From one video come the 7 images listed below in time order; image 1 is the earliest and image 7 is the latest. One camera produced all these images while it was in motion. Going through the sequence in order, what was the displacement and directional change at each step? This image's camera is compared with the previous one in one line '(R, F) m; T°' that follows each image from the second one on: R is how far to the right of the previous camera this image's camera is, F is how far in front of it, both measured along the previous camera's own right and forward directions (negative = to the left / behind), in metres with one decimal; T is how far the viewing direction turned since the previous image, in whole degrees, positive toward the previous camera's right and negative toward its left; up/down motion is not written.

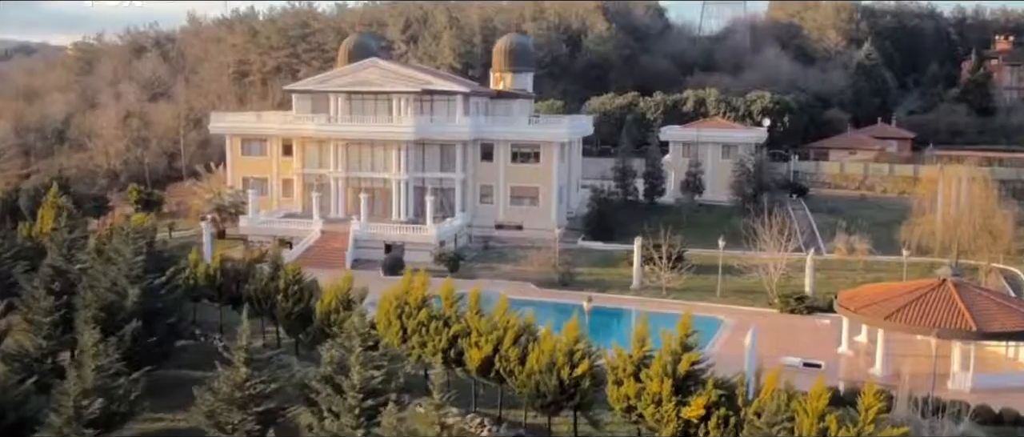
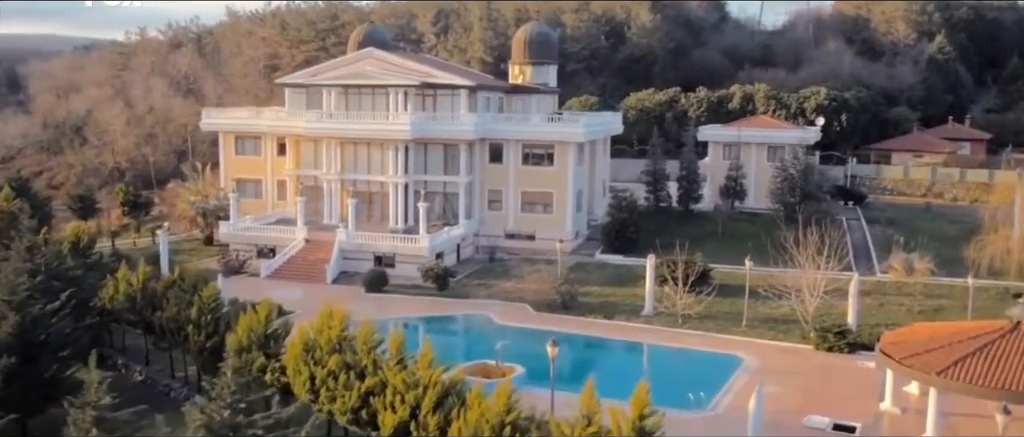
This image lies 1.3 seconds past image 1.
(+2.5, +5.0) m; -4°
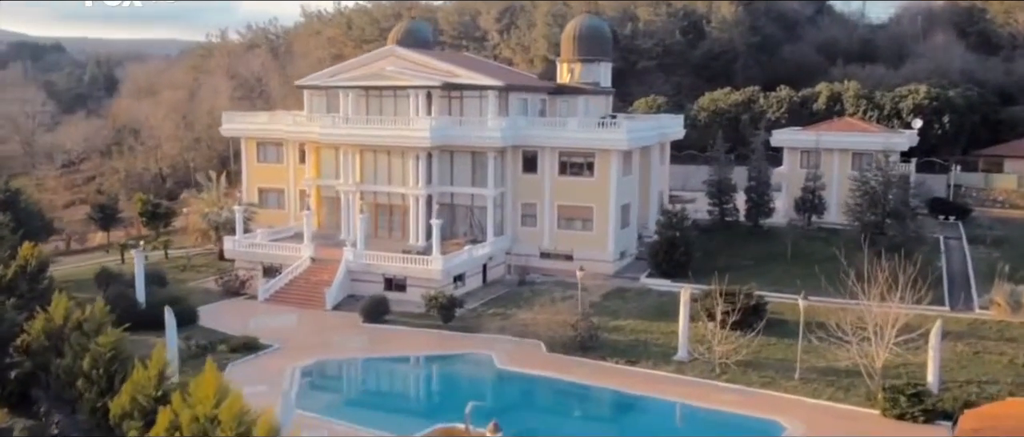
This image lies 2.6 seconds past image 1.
(+2.8, +4.9) m; -6°
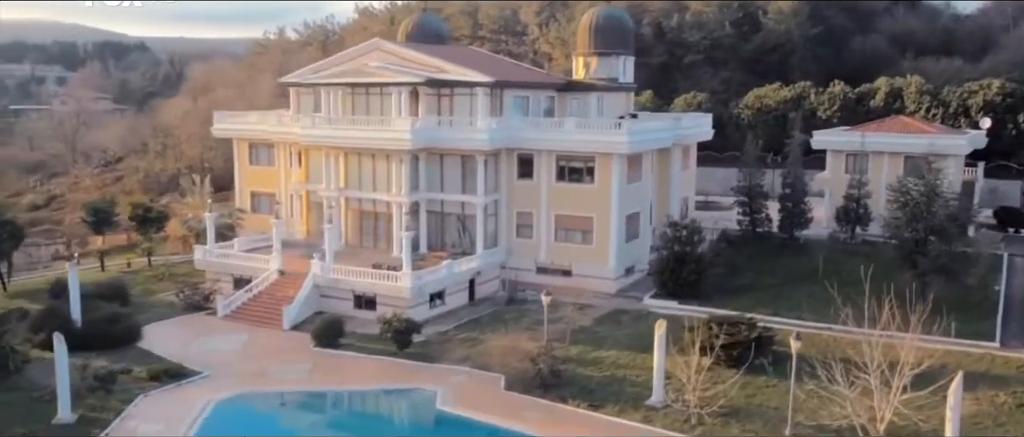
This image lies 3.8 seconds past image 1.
(+3.4, +3.8) m; -5°
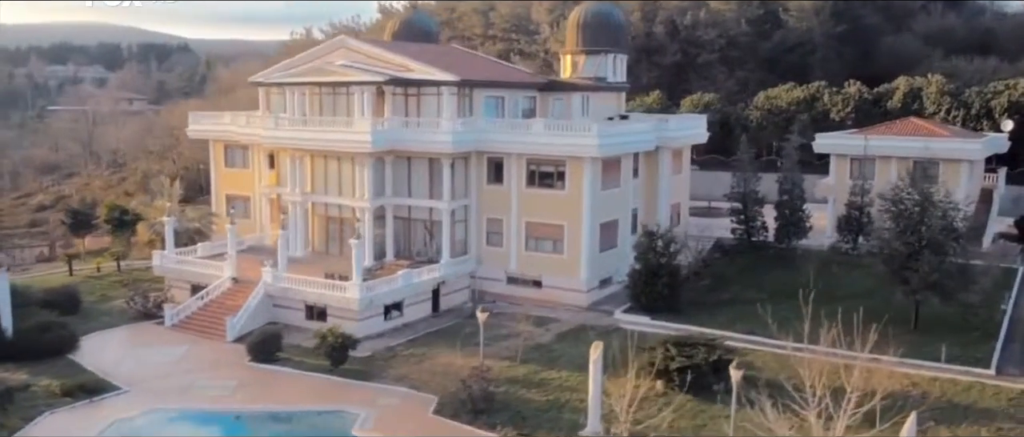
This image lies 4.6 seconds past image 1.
(+2.8, +2.0) m; -3°
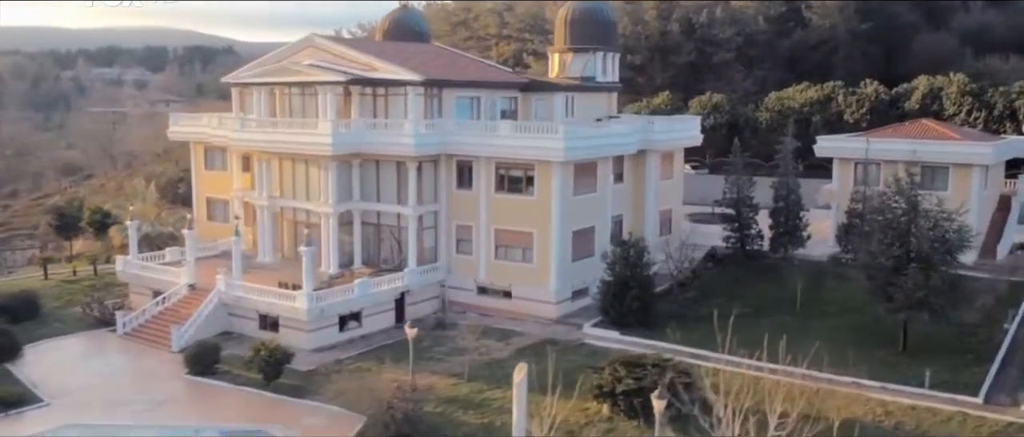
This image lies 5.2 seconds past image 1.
(+2.7, +1.7) m; -3°
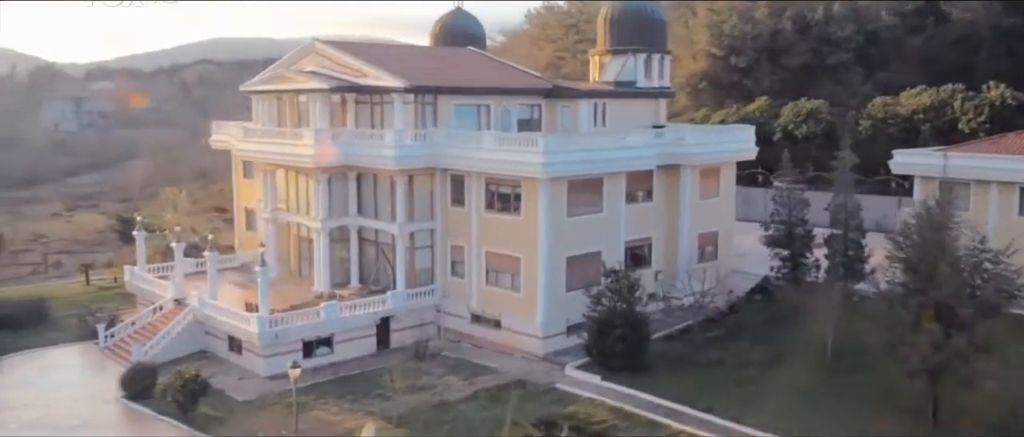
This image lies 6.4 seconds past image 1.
(+5.6, +3.7) m; -11°
